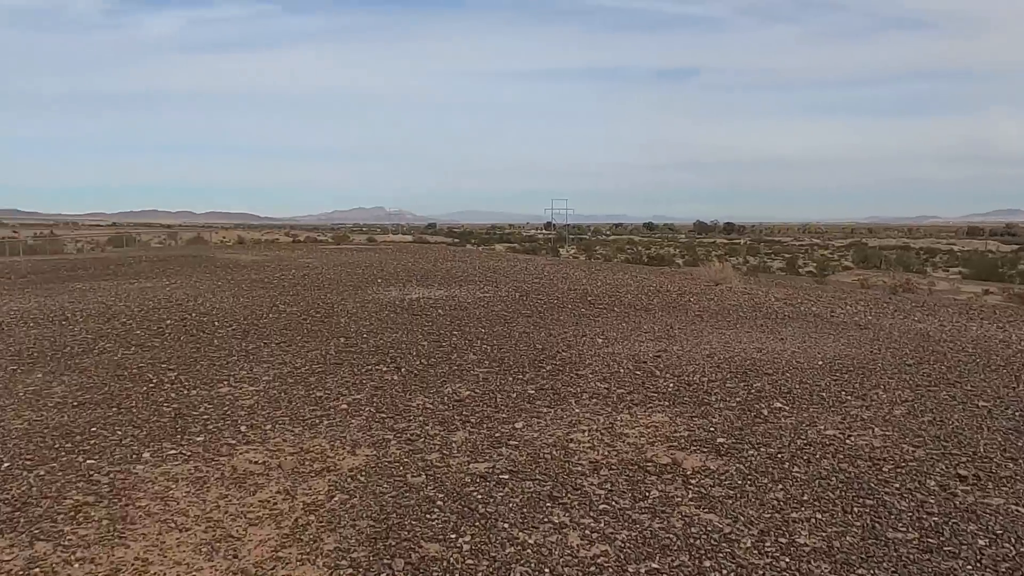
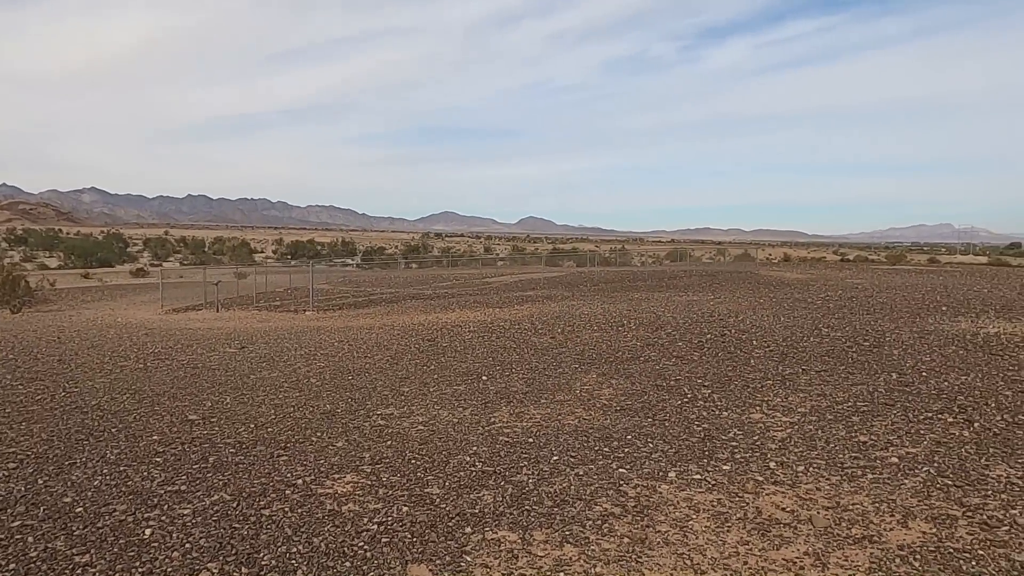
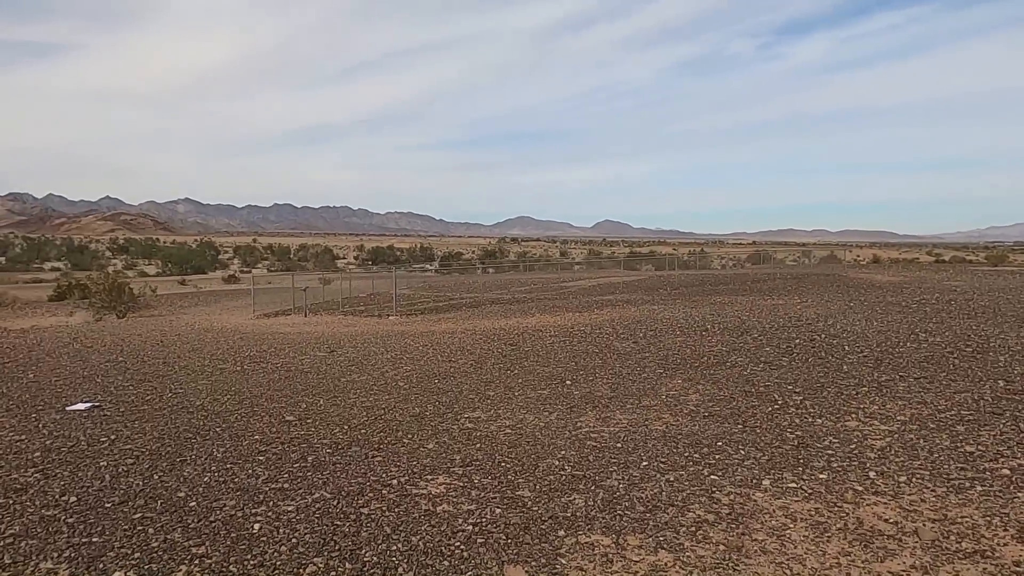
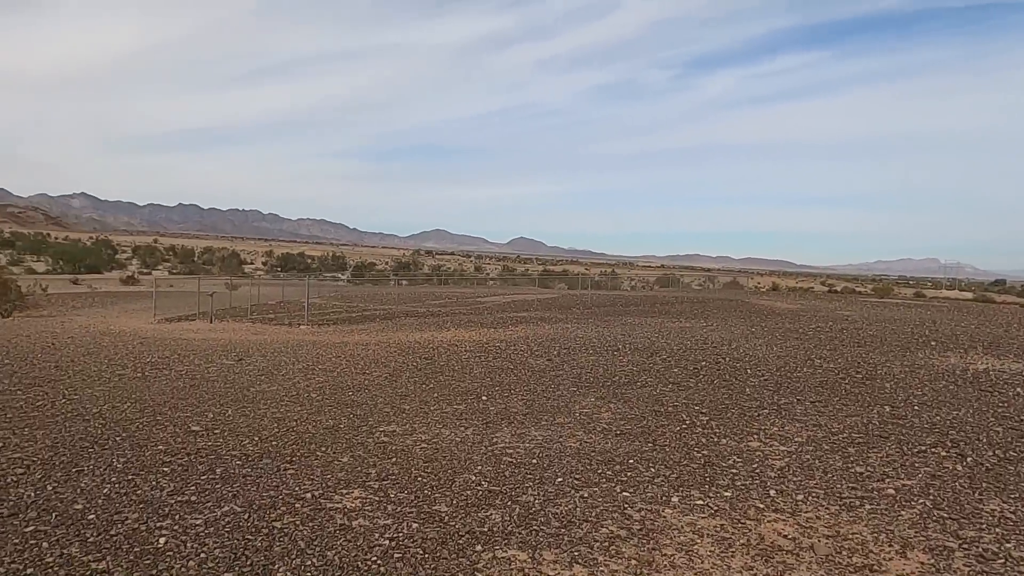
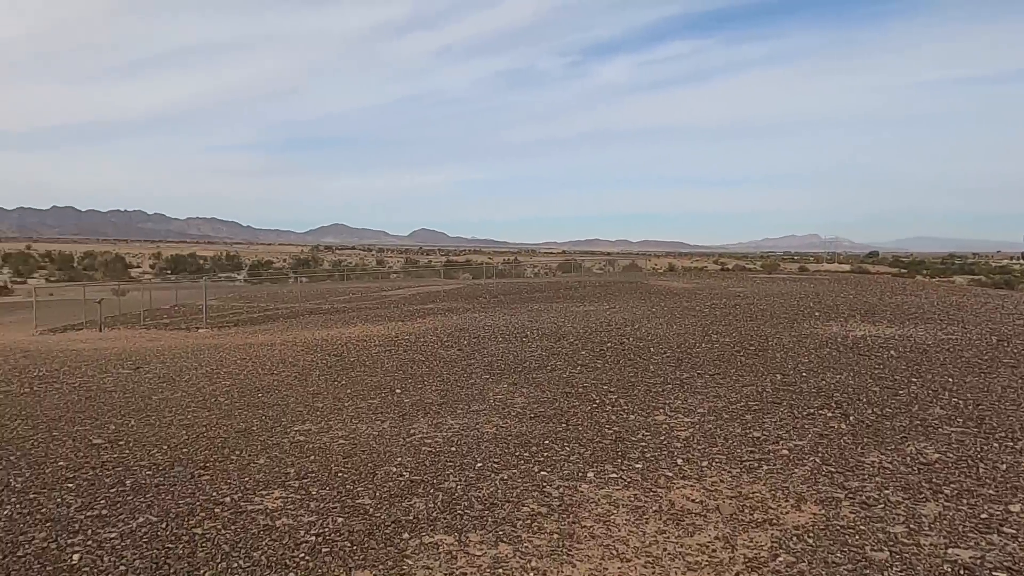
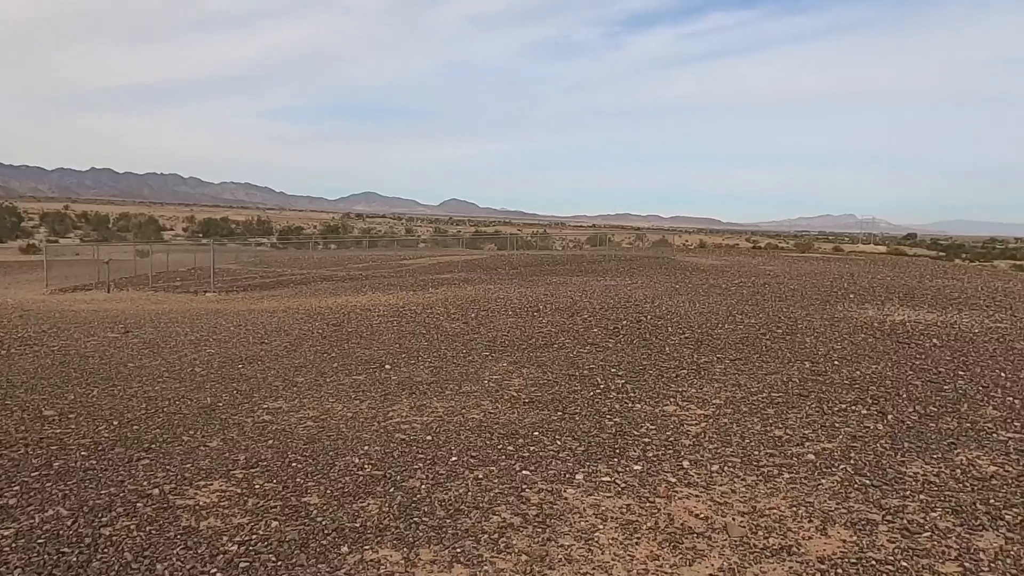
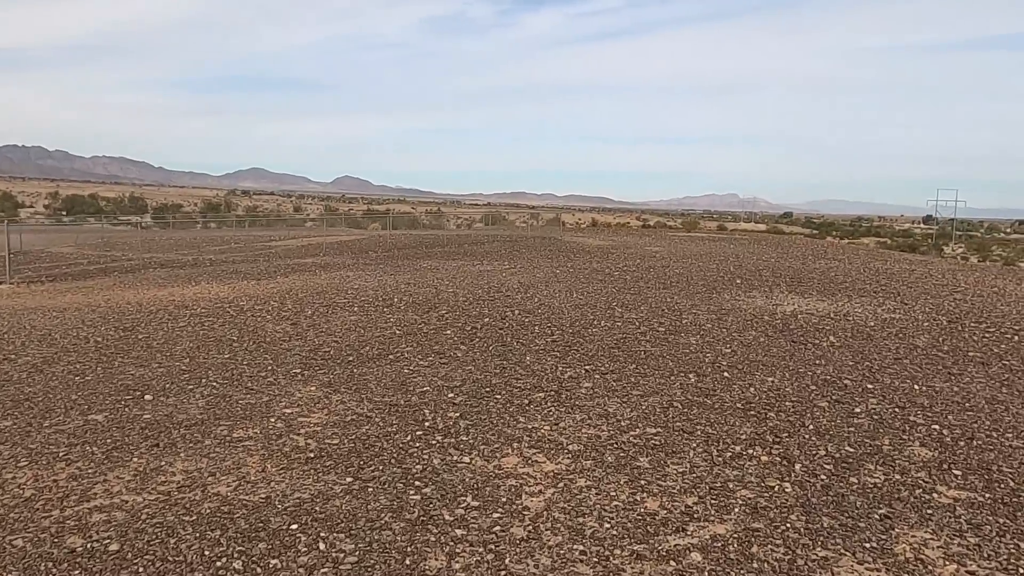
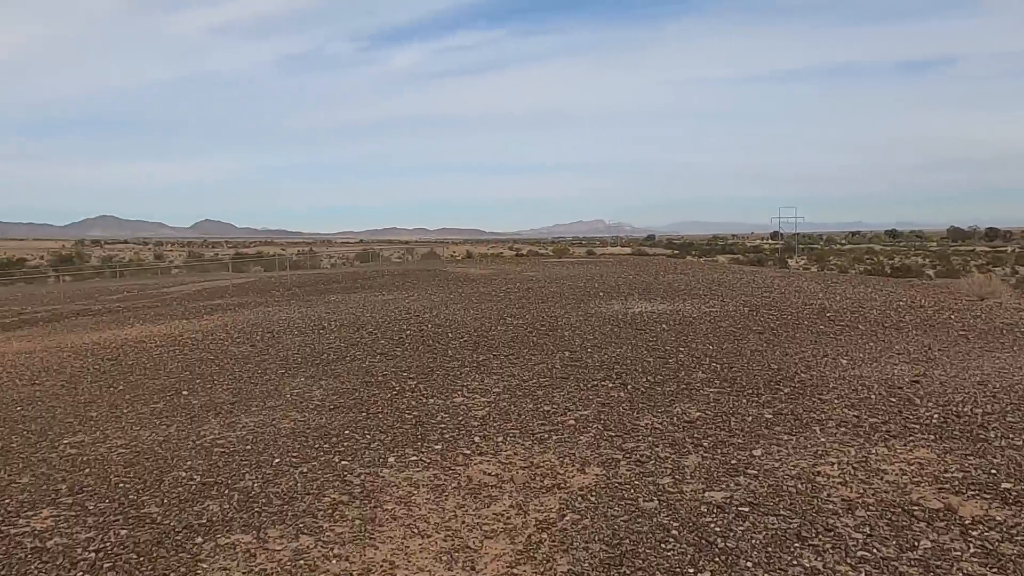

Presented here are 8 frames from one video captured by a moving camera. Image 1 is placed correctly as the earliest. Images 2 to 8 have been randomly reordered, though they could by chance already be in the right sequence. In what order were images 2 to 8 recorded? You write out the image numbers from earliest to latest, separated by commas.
8, 5, 4, 3, 2, 6, 7
